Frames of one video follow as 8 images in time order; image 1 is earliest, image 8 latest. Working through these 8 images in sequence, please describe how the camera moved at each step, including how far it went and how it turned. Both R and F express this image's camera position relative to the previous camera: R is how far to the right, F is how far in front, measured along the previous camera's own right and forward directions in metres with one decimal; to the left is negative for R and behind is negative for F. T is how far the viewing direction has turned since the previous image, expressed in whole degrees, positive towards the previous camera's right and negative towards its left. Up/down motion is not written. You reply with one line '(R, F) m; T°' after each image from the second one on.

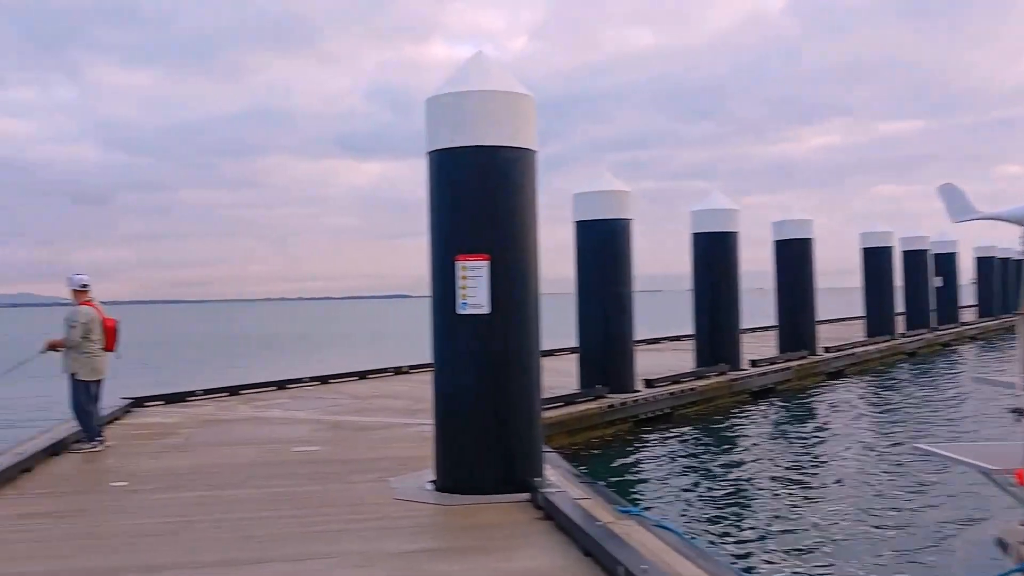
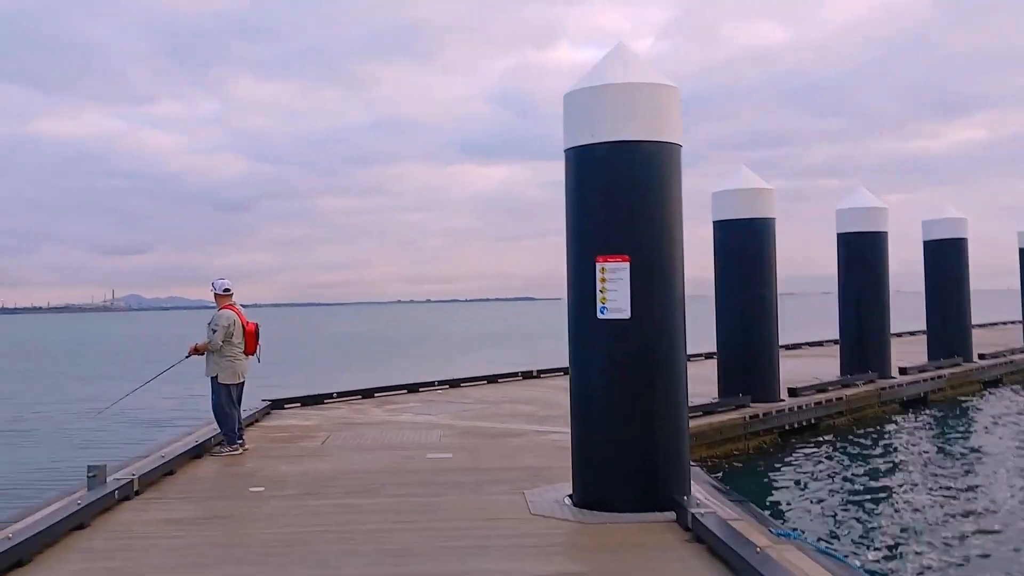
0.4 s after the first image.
(-0.1, +0.3) m; -8°
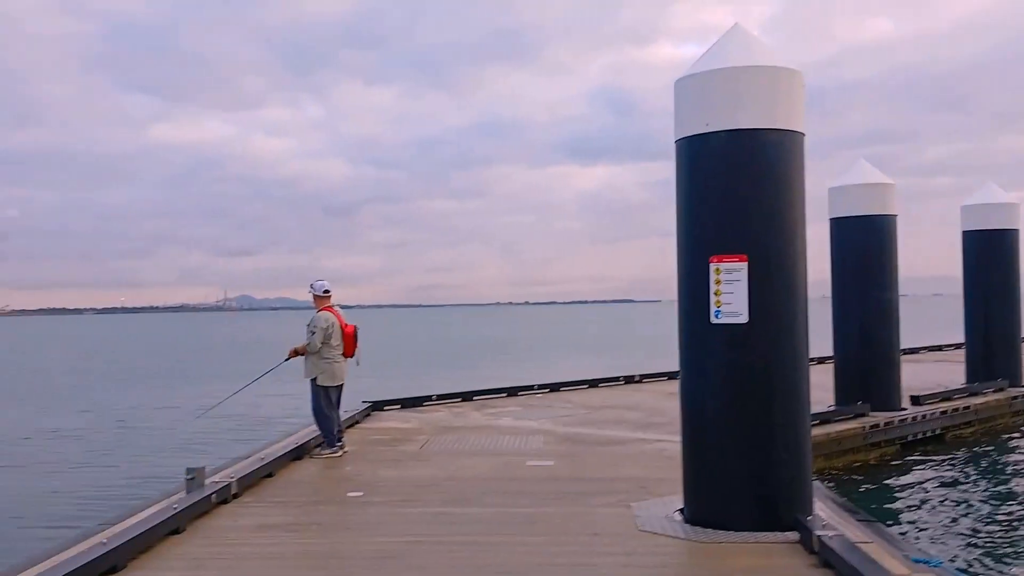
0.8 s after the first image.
(-0.1, +0.3) m; -6°
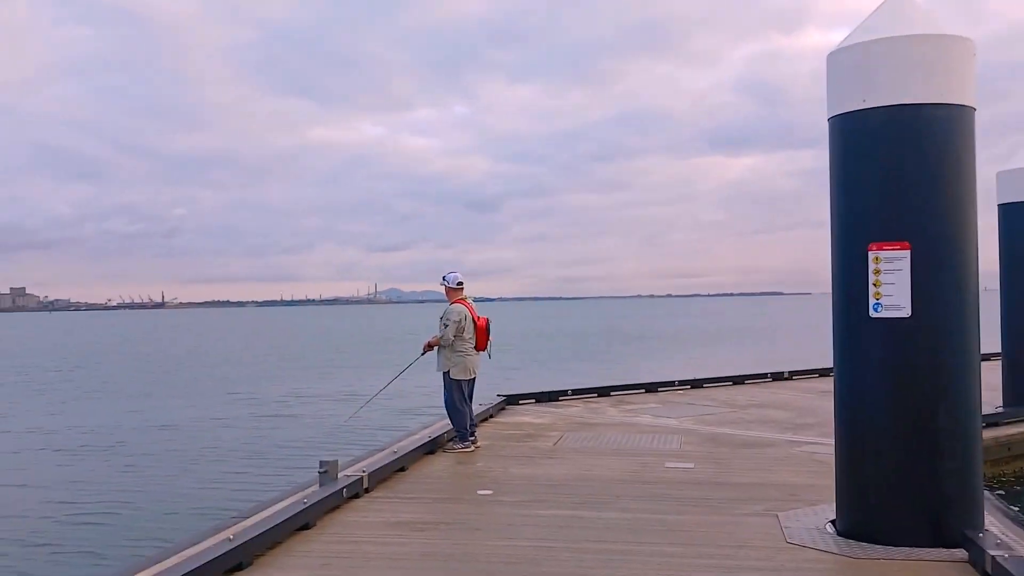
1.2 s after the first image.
(0.0, +0.3) m; -9°
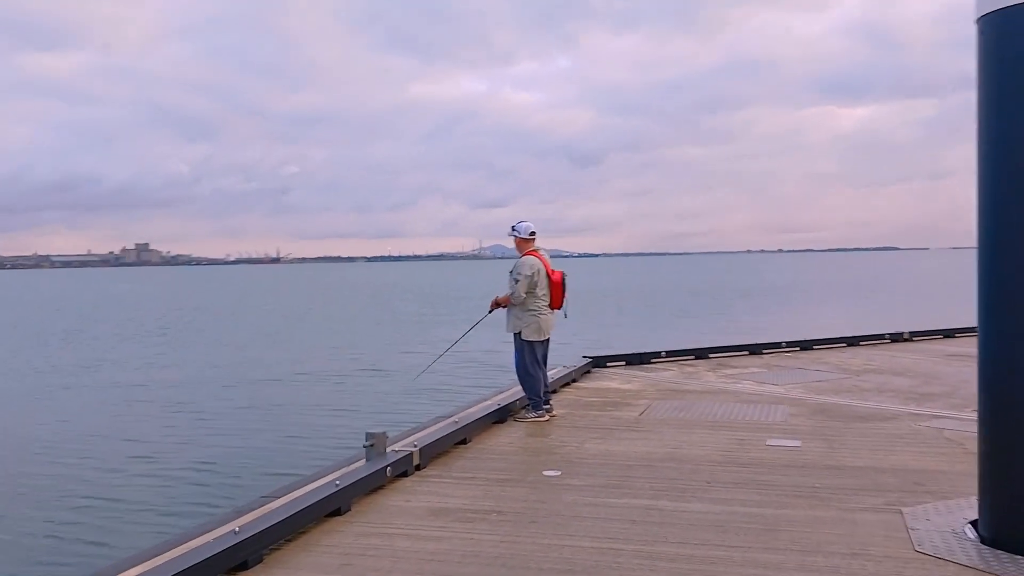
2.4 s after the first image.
(+0.2, +0.9) m; -6°
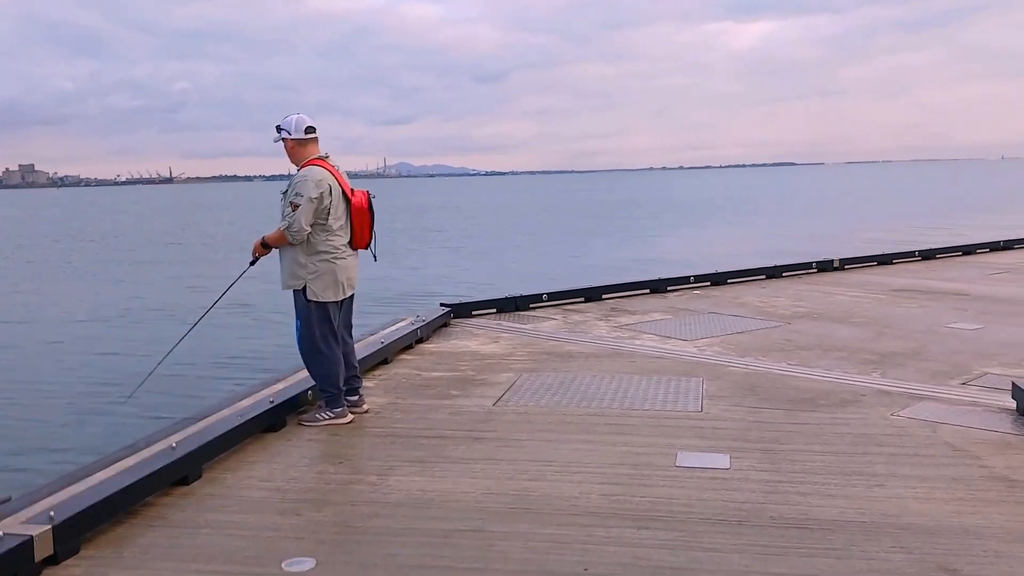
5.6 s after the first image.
(+0.6, +2.5) m; +6°
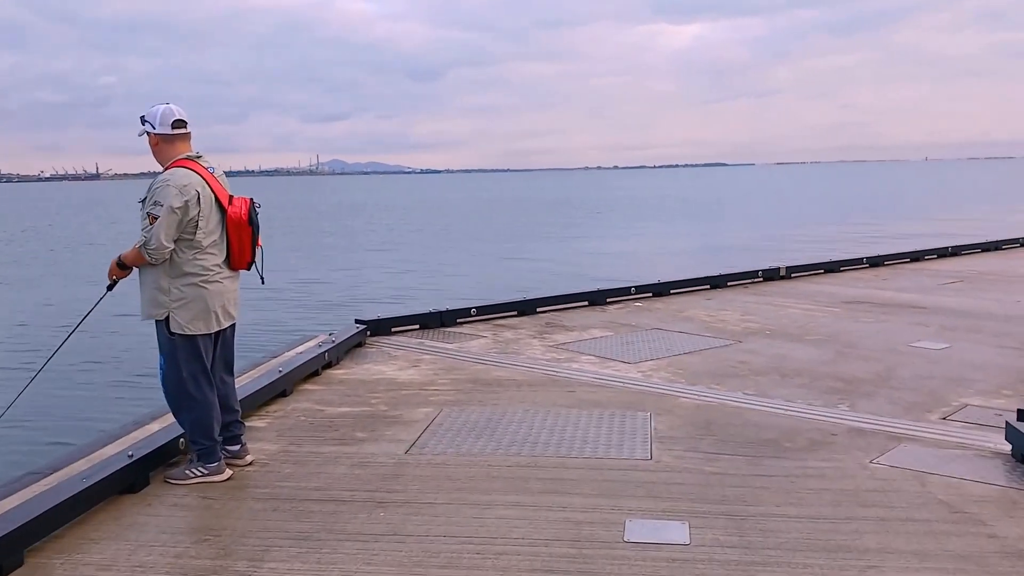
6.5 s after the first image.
(+0.1, +0.8) m; +4°
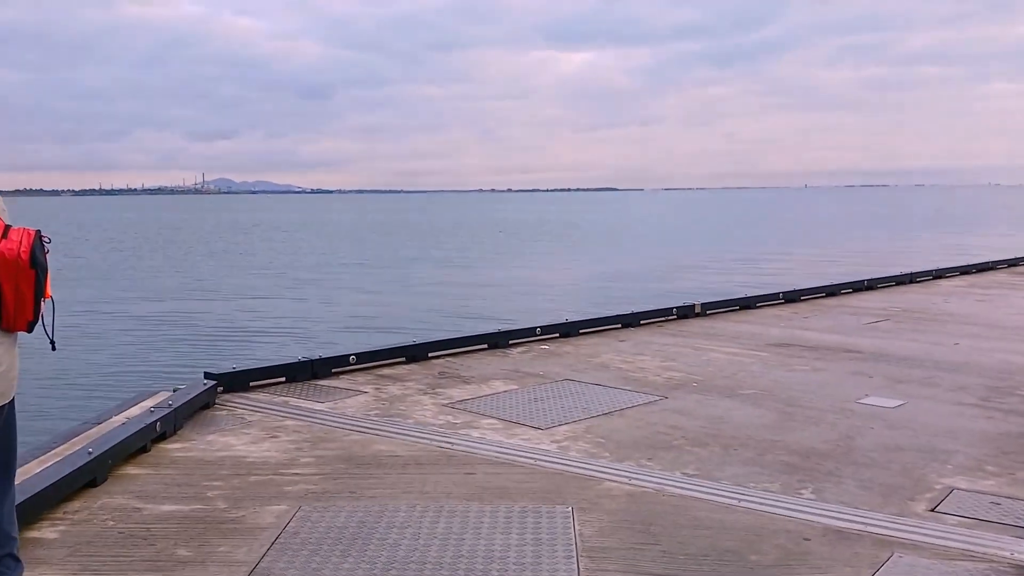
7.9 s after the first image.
(0.0, +1.1) m; +7°
